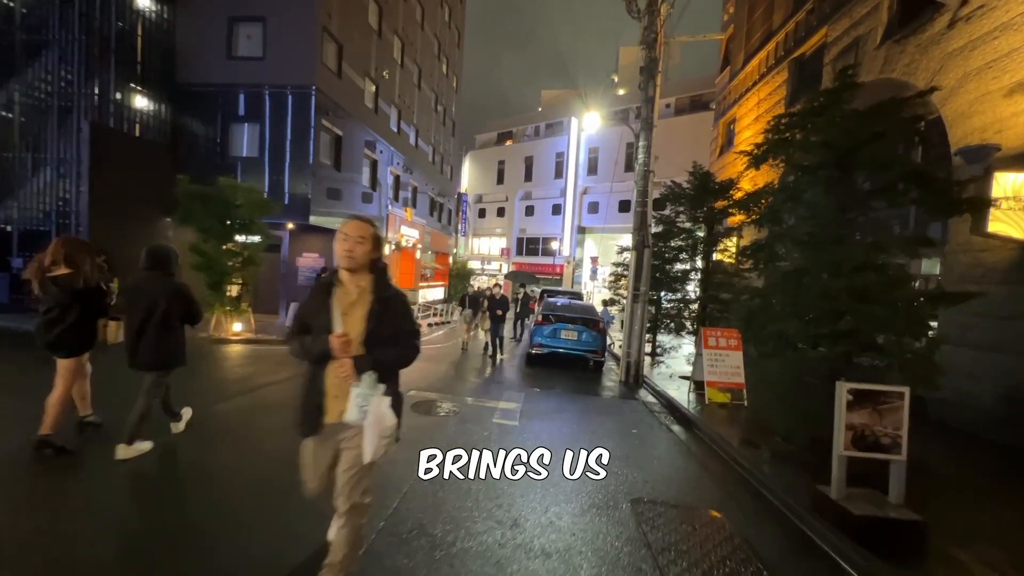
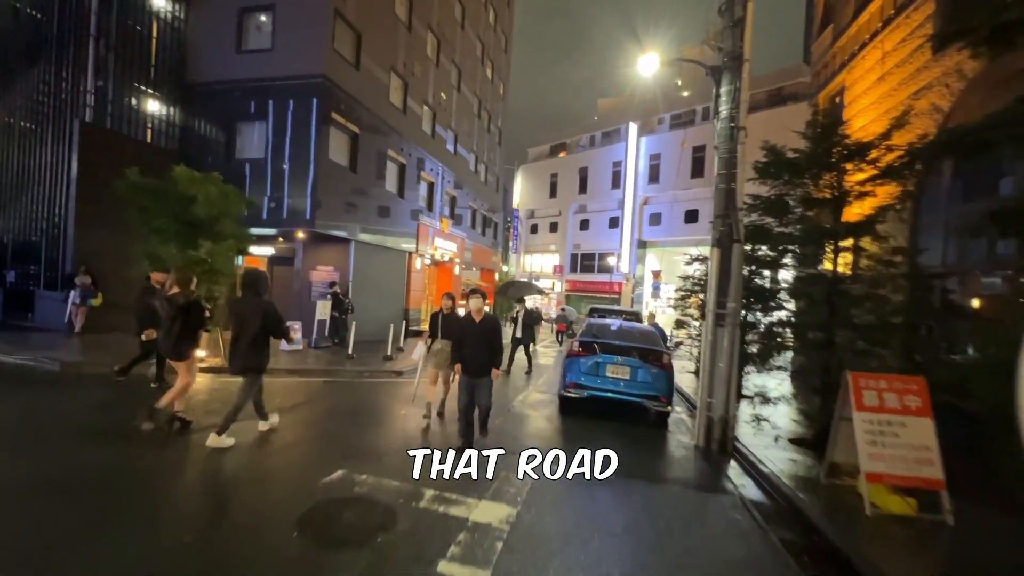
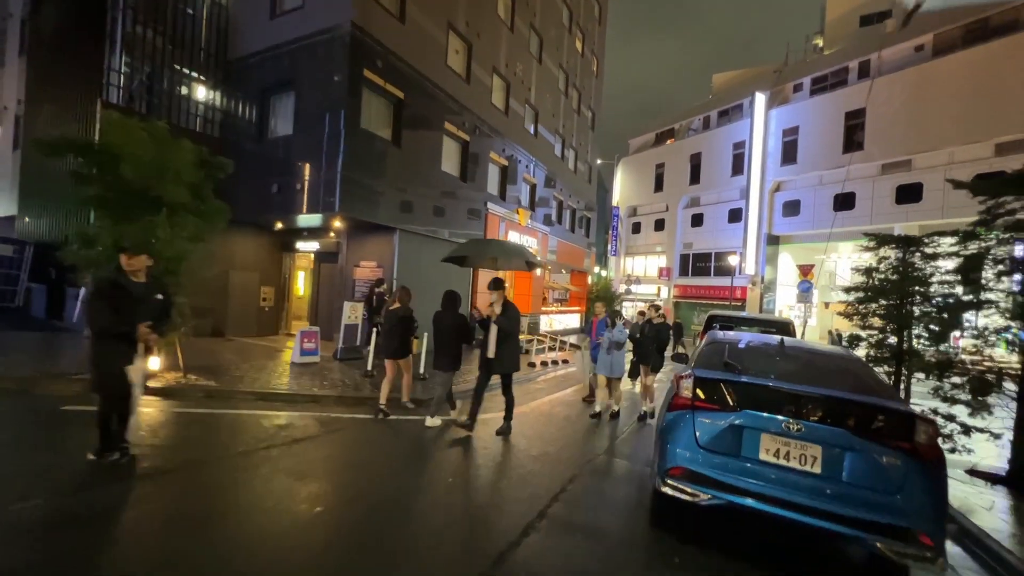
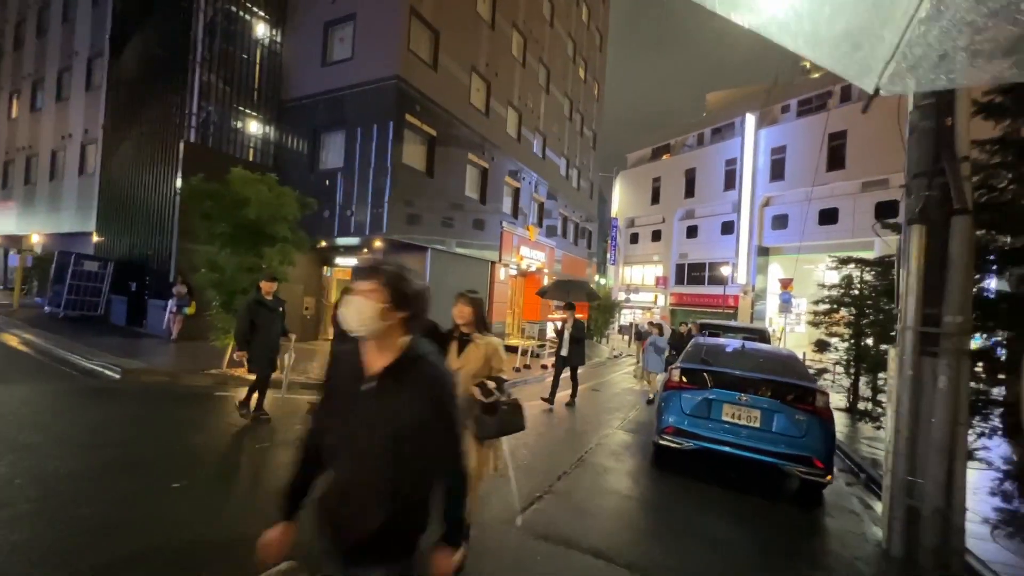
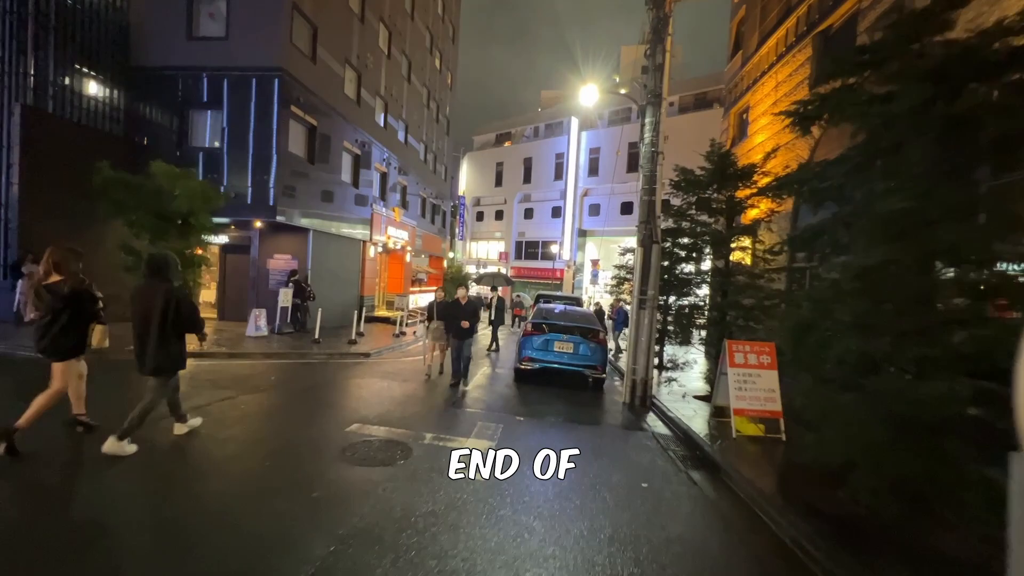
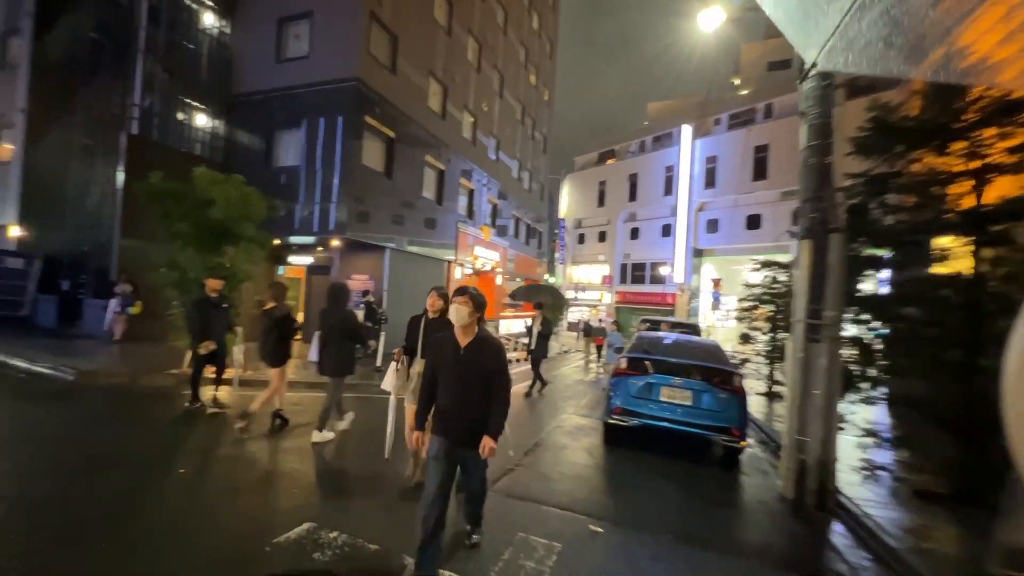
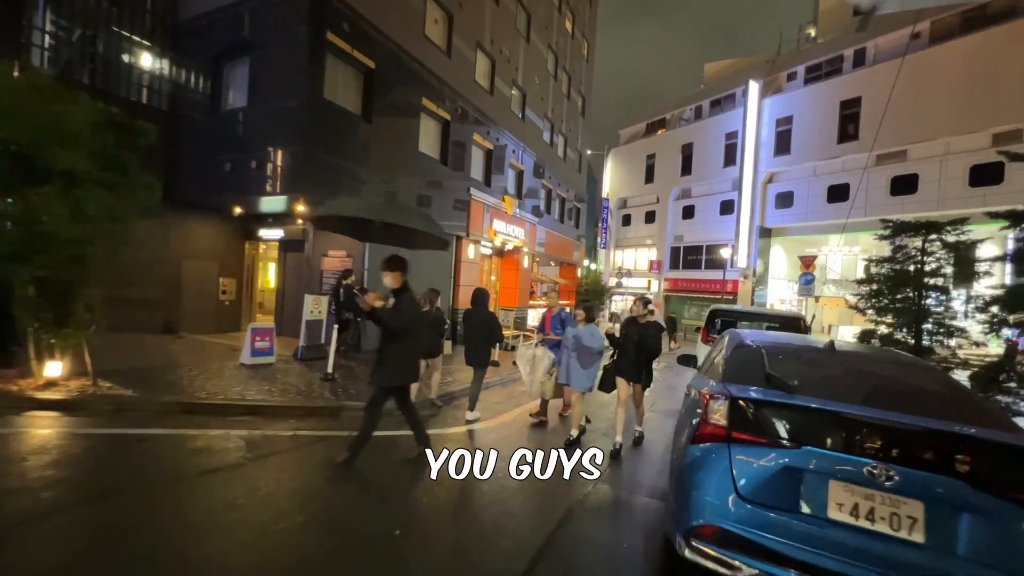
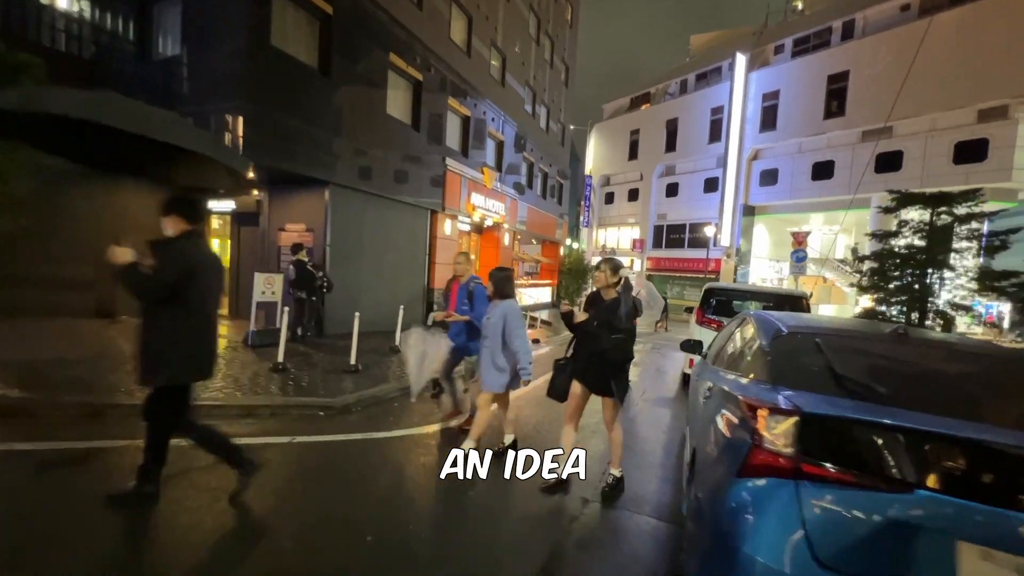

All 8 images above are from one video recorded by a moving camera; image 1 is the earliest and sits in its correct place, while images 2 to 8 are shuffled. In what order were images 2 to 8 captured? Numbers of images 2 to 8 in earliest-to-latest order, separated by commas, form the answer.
5, 2, 6, 4, 3, 7, 8
